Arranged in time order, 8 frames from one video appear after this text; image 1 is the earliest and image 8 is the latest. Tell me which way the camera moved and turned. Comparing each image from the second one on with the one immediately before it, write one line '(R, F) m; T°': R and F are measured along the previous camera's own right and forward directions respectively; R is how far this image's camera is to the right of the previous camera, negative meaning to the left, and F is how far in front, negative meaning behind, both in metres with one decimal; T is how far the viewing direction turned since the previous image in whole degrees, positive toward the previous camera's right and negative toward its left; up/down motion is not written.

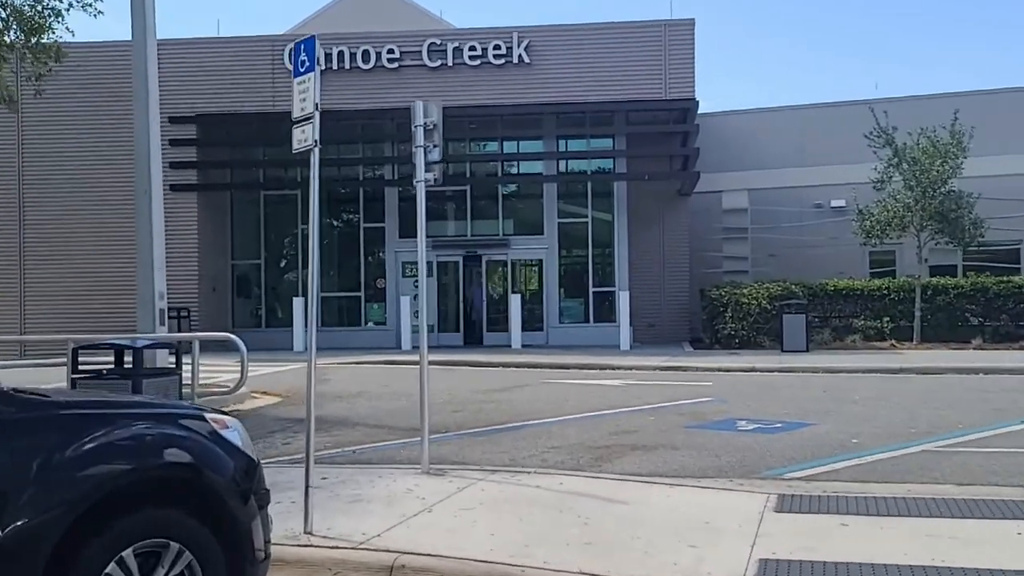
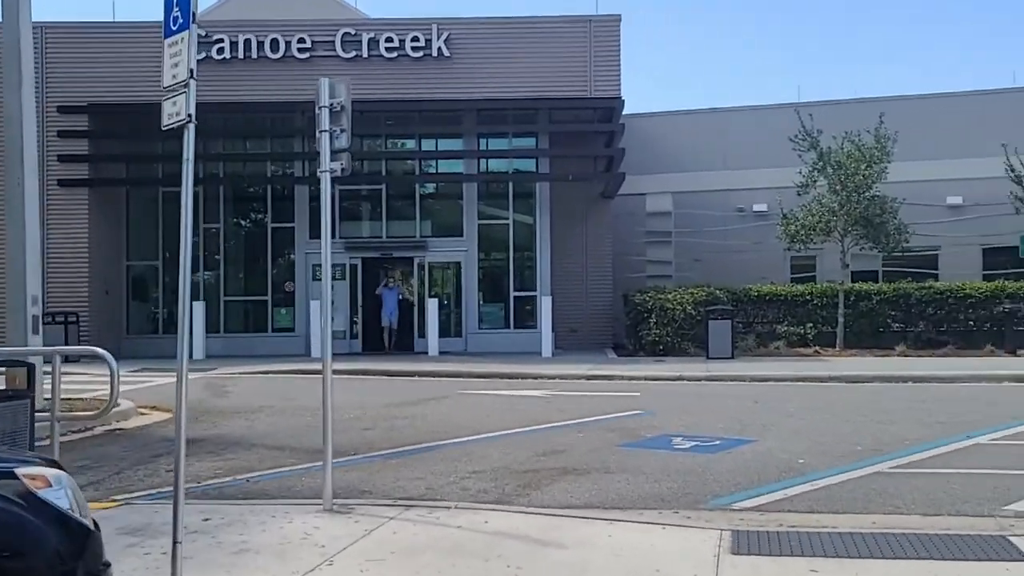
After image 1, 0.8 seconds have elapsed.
(0.0, +0.9) m; +5°
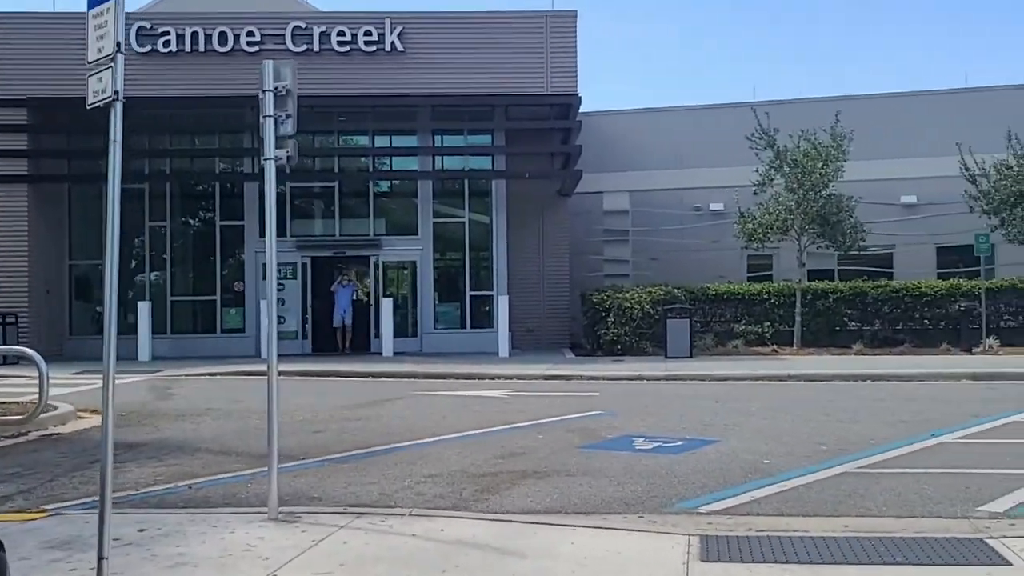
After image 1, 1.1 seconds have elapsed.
(0.0, +0.3) m; +2°
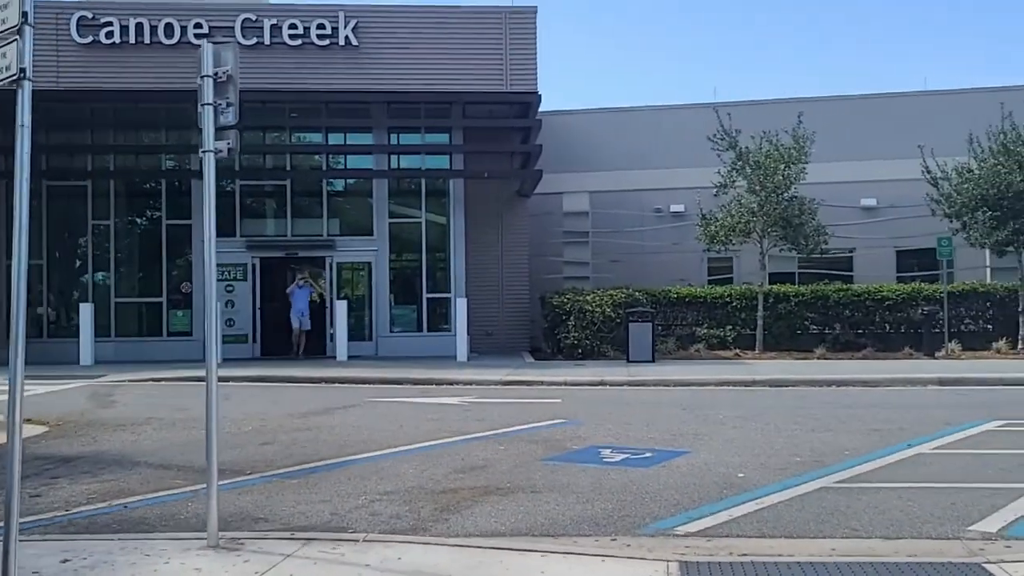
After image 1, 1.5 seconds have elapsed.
(0.0, +0.5) m; +2°
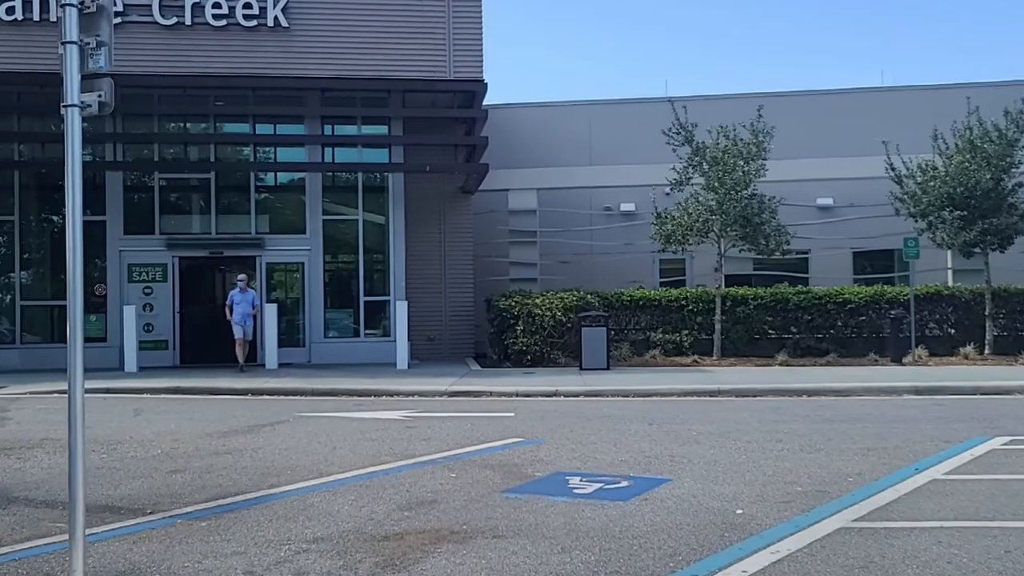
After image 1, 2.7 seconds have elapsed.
(-0.1, +1.4) m; +3°
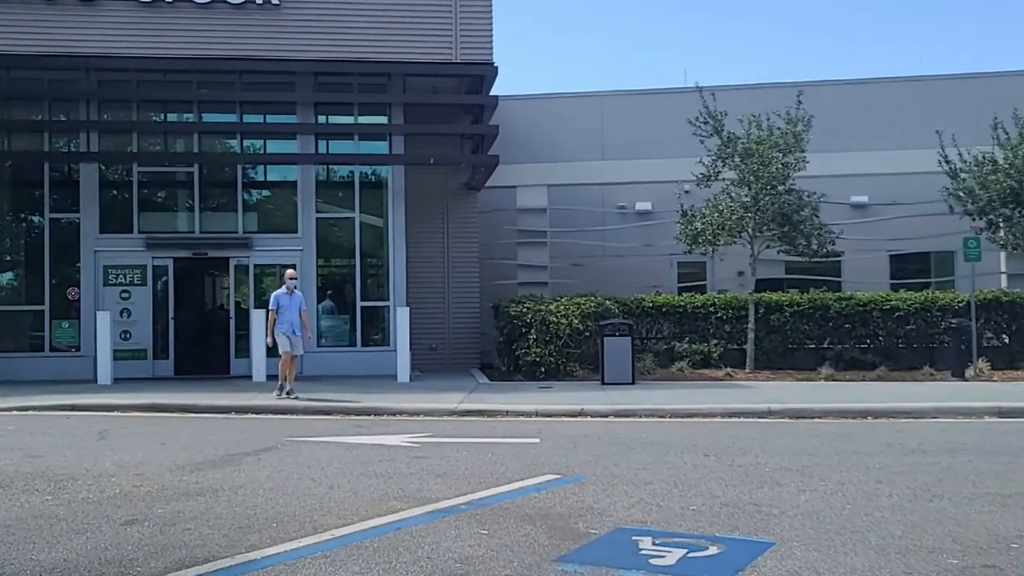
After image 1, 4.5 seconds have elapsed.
(-0.4, +1.9) m; 0°
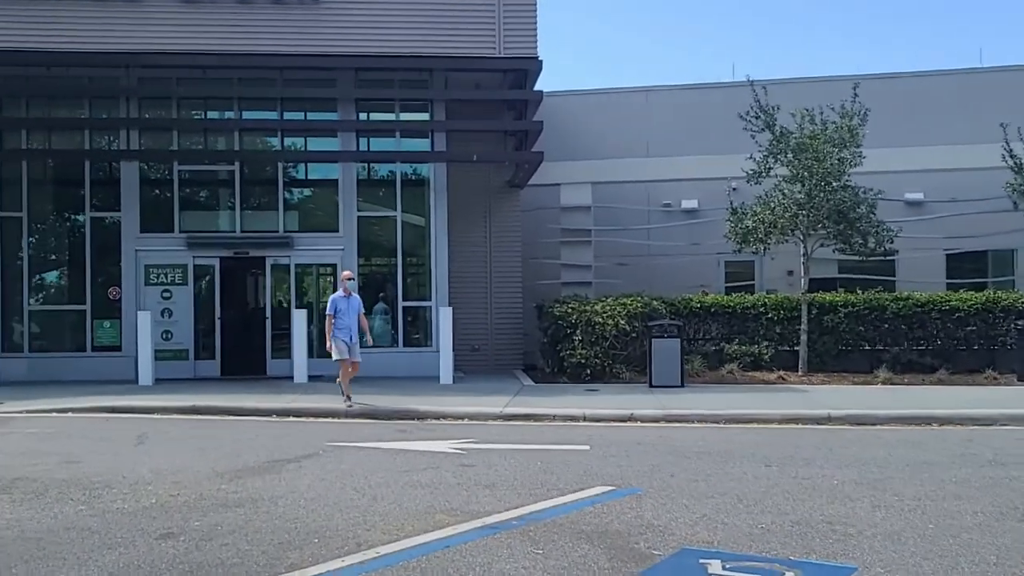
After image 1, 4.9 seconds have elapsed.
(-0.1, +0.4) m; -2°
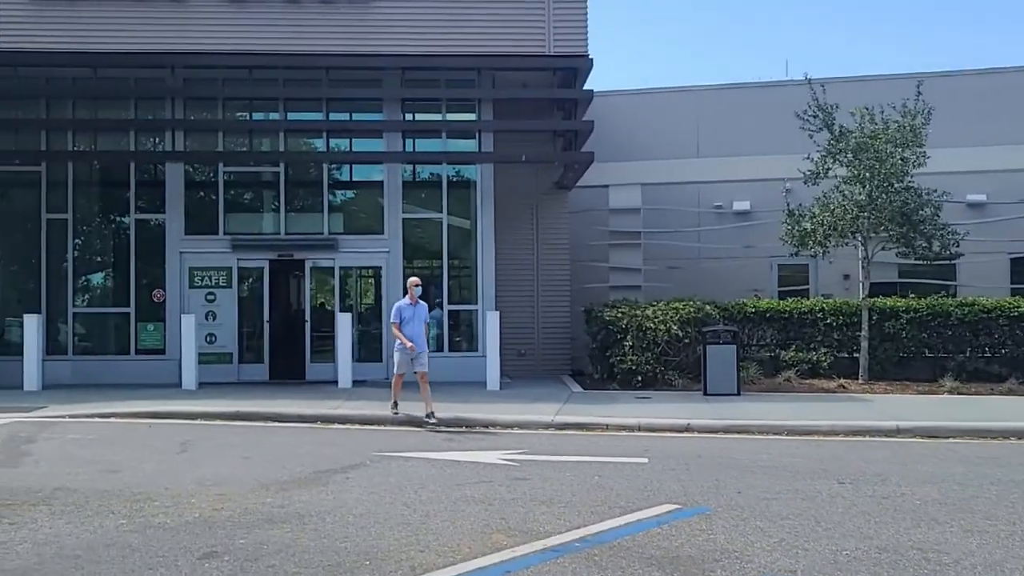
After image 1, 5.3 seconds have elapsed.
(-0.2, +0.4) m; -2°
